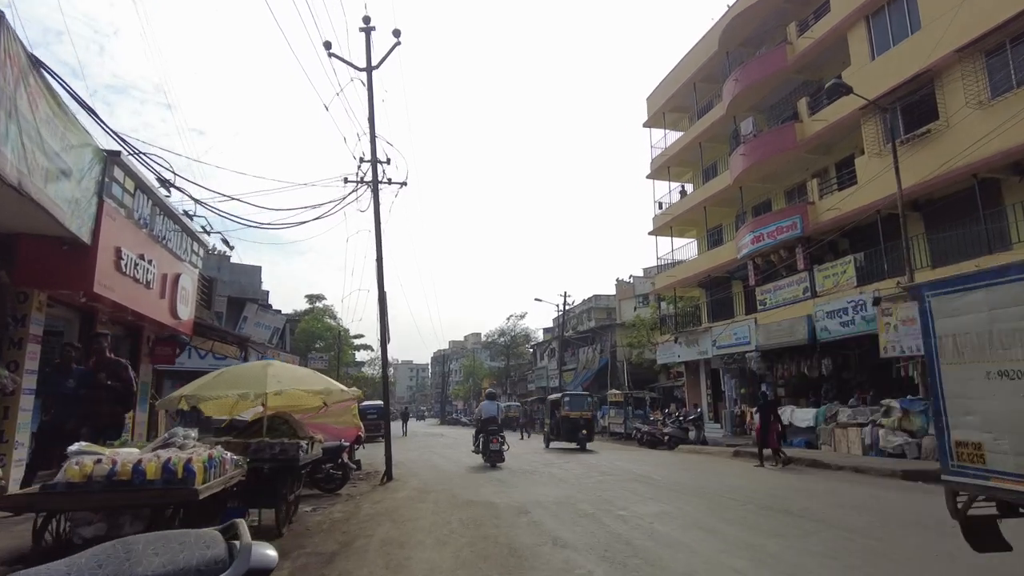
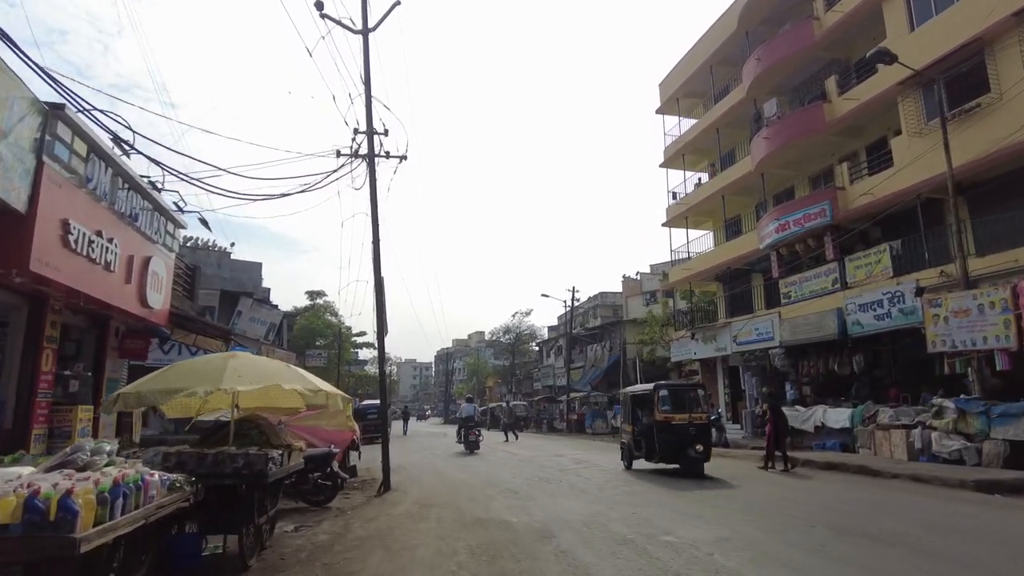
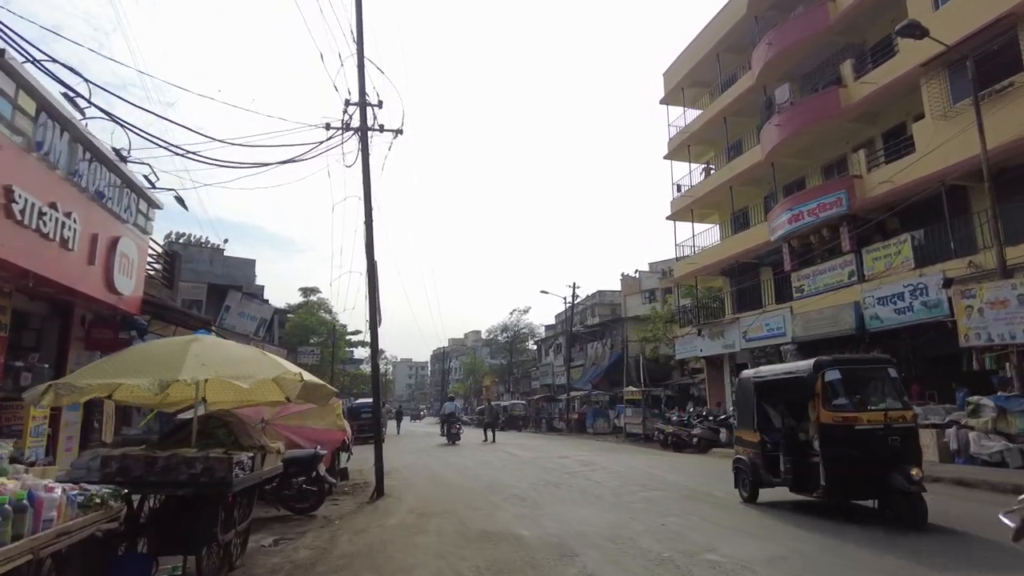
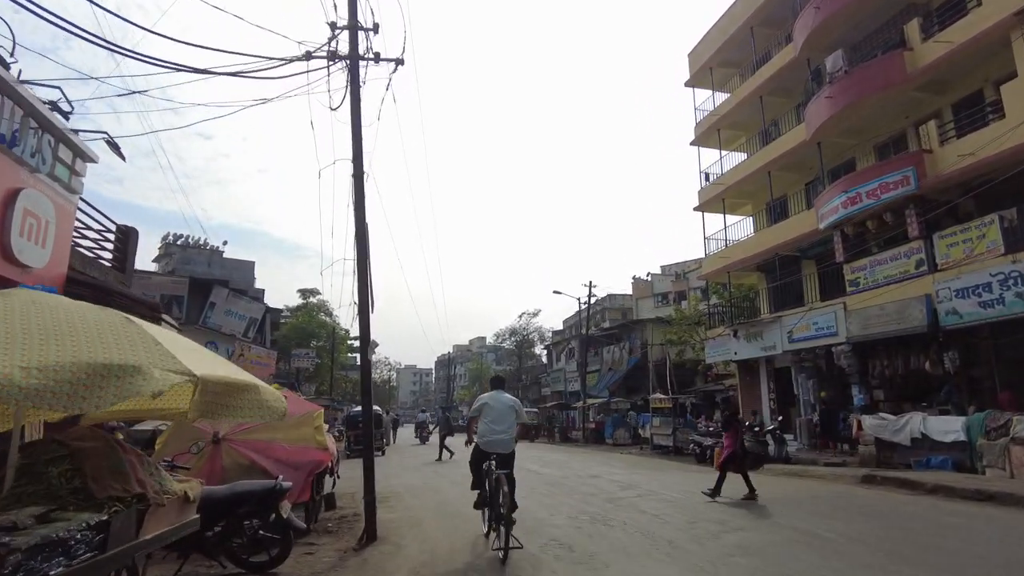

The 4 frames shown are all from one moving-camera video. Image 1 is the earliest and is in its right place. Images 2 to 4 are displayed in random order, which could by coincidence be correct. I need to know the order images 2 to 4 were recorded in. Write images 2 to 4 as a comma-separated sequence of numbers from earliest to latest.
2, 3, 4
